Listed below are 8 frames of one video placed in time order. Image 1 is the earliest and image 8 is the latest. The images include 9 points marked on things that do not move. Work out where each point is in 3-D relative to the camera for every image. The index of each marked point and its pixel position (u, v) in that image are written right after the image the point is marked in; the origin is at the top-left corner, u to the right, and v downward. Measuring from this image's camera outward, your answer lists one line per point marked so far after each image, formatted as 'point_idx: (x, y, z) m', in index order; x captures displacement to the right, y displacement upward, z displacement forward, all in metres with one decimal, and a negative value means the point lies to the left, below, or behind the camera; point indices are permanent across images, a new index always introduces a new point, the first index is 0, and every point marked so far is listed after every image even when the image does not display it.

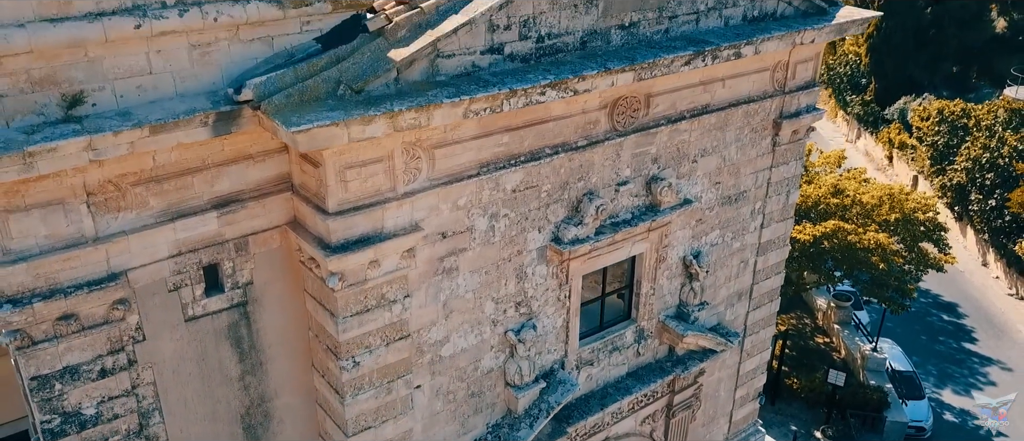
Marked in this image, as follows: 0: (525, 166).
0: (+0.1, +0.6, +7.9) m
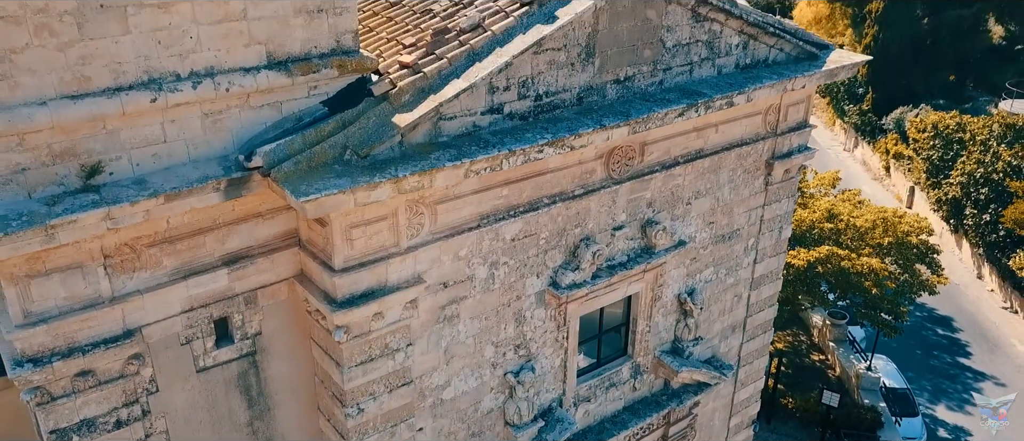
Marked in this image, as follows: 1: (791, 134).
0: (+0.1, +0.1, +8.2) m
1: (+3.7, +1.2, +10.5) m
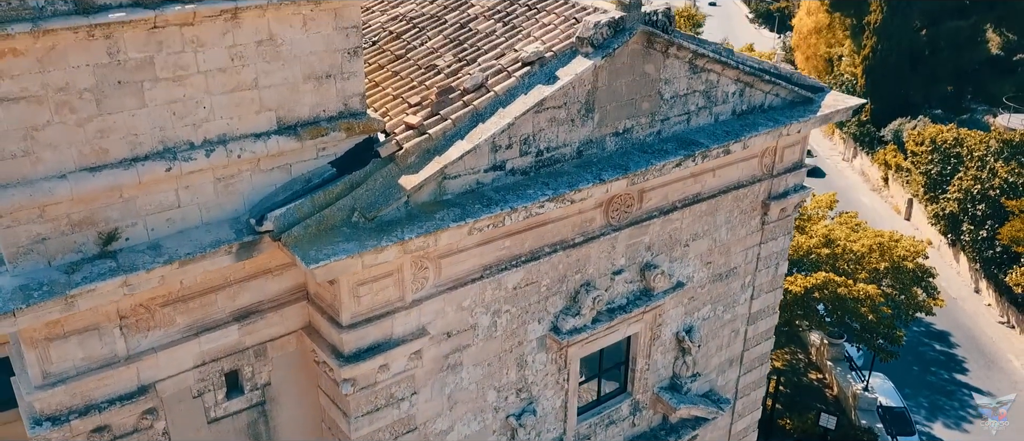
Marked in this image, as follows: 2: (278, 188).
0: (+0.1, -0.5, +8.4) m
1: (+3.7, +0.6, +10.8) m
2: (-2.1, +0.3, +7.1) m
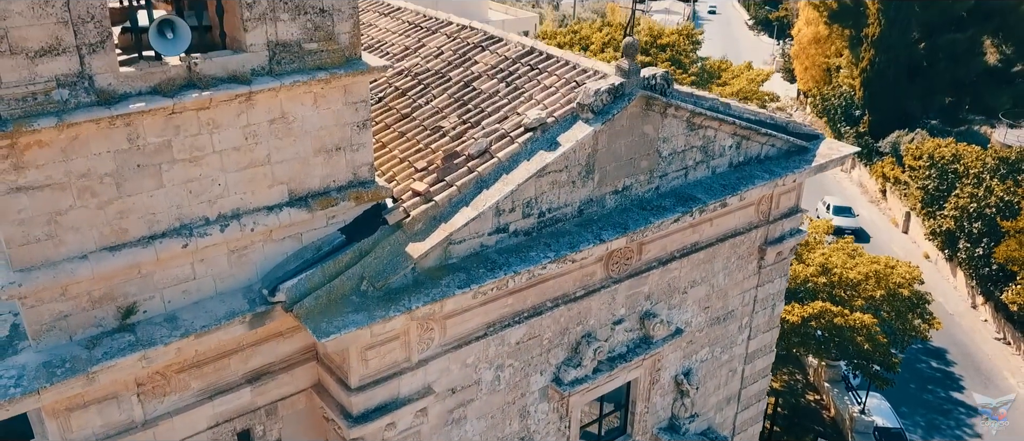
0: (+0.2, -1.1, +8.6) m
1: (+3.7, 0.0, +11.0) m
2: (-2.1, -0.3, +7.3) m
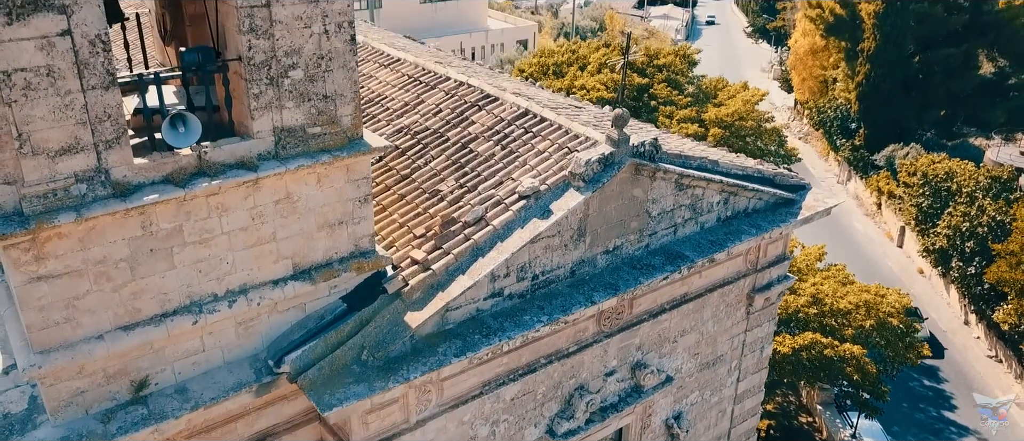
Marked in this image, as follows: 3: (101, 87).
0: (+0.1, -1.8, +9.0) m
1: (+3.7, -0.7, +11.4) m
2: (-2.1, -1.0, +7.7) m
3: (-3.2, +1.0, +6.1) m
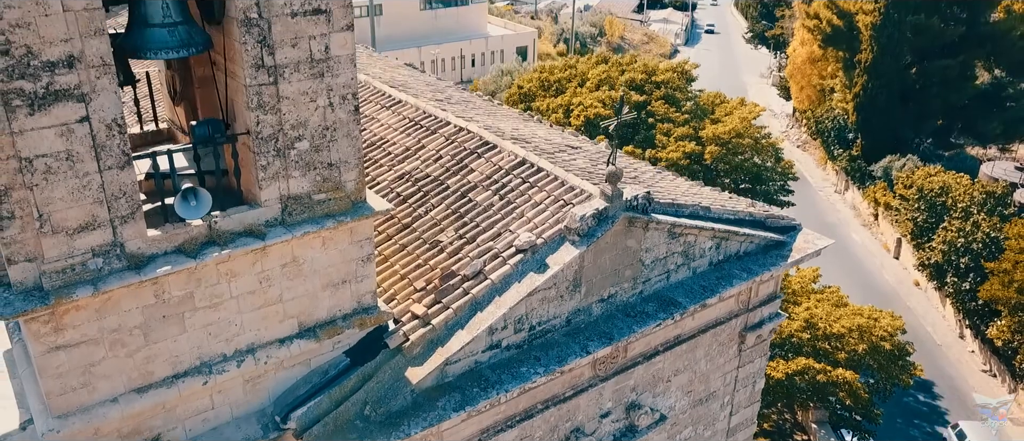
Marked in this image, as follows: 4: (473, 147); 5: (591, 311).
0: (+0.1, -2.4, +9.3) m
1: (+3.7, -1.3, +11.7) m
2: (-2.1, -1.6, +8.0) m
3: (-3.2, +0.4, +6.4) m
4: (-0.5, +1.0, +10.9) m
5: (+0.9, -1.1, +9.5) m
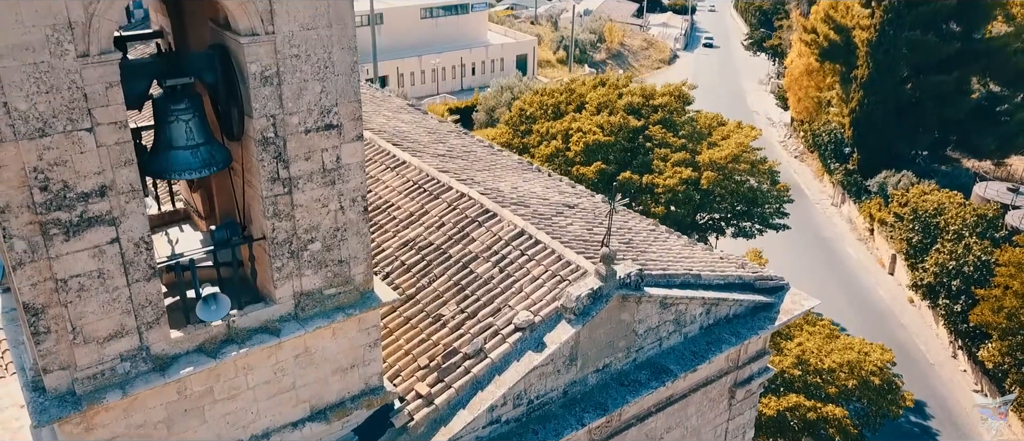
0: (+0.1, -3.3, +9.8) m
1: (+3.6, -2.2, +12.2) m
2: (-2.1, -2.5, +8.5) m
3: (-3.2, -0.5, +6.9) m
4: (-0.5, +0.1, +11.4) m
5: (+0.9, -2.0, +9.9) m
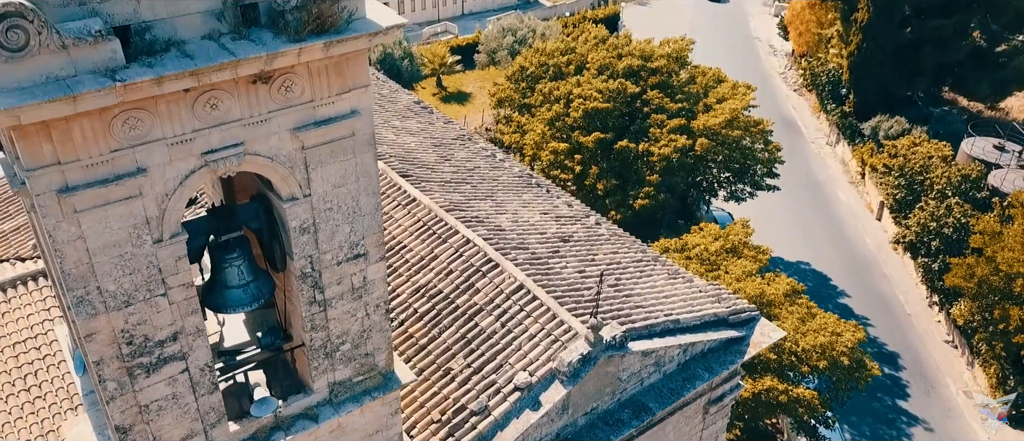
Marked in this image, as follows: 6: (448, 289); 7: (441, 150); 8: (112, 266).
0: (+0.1, -4.2, +11.5) m
1: (+3.6, -2.9, +13.8) m
2: (-2.2, -3.6, +10.2) m
3: (-3.2, -1.8, +8.3) m
4: (-0.5, -0.7, +12.7) m
5: (+0.9, -2.9, +11.5) m
6: (-1.0, -1.1, +12.4) m
7: (-1.5, +1.5, +17.3) m
8: (-3.5, -0.4, +7.0) m
